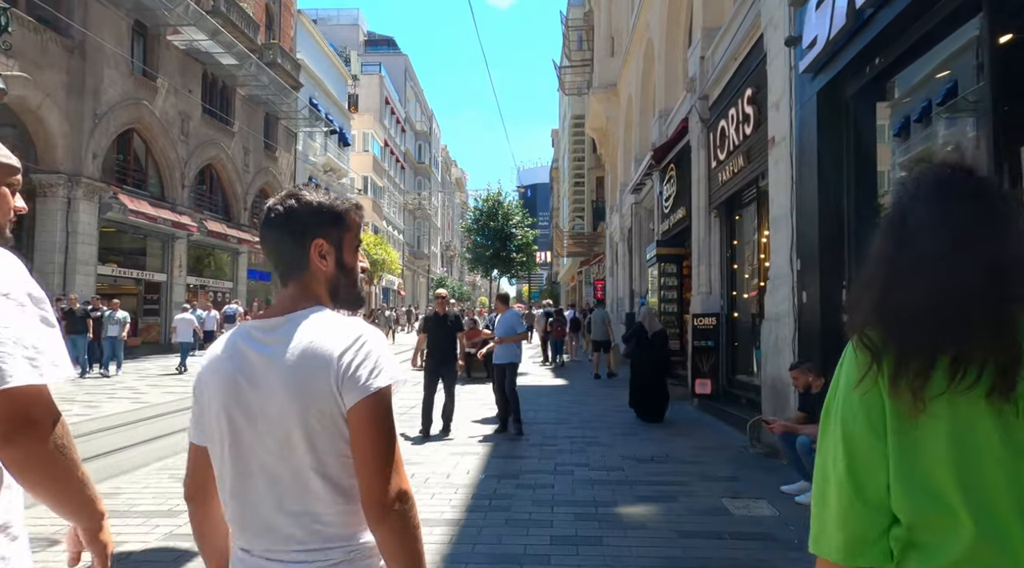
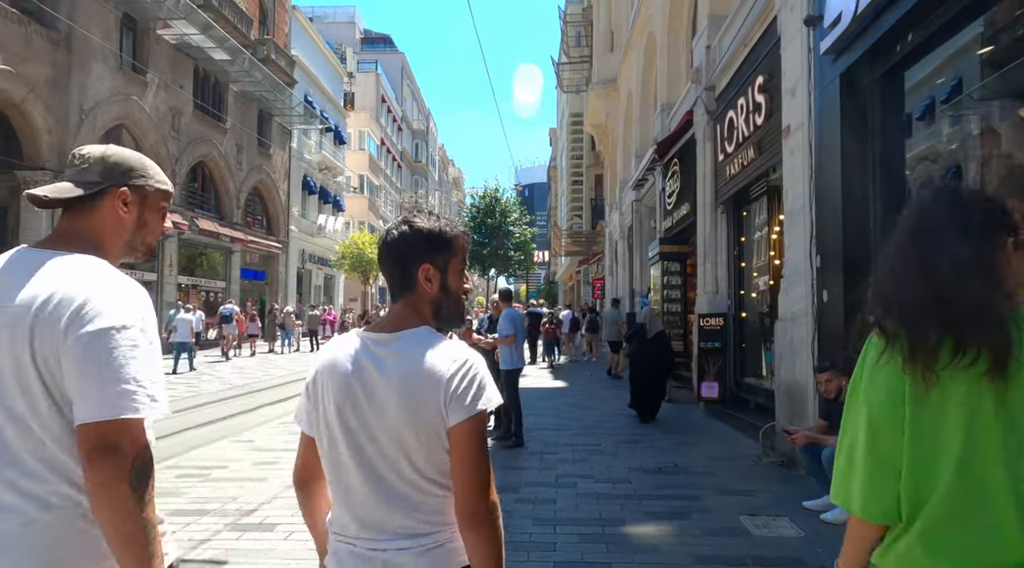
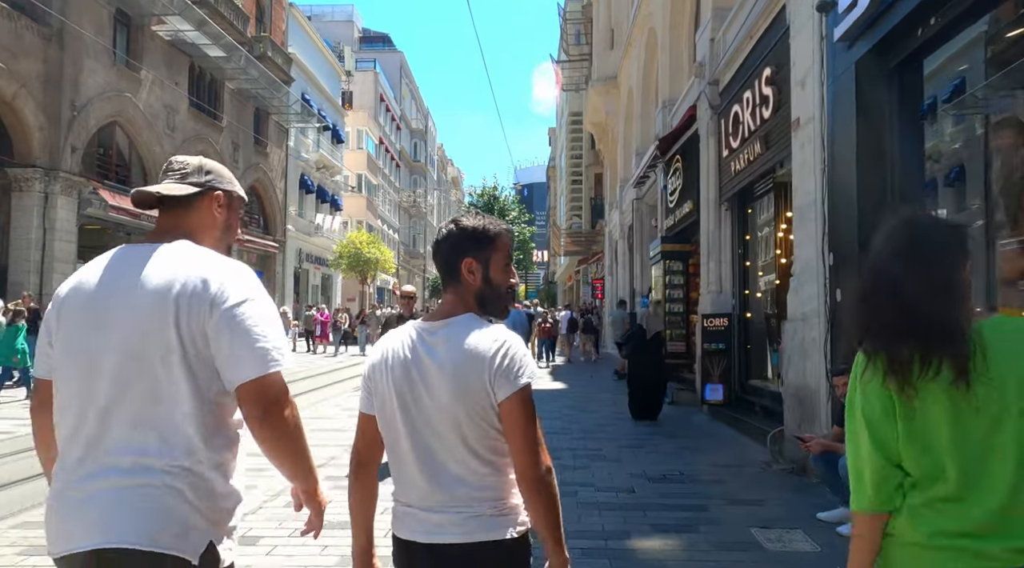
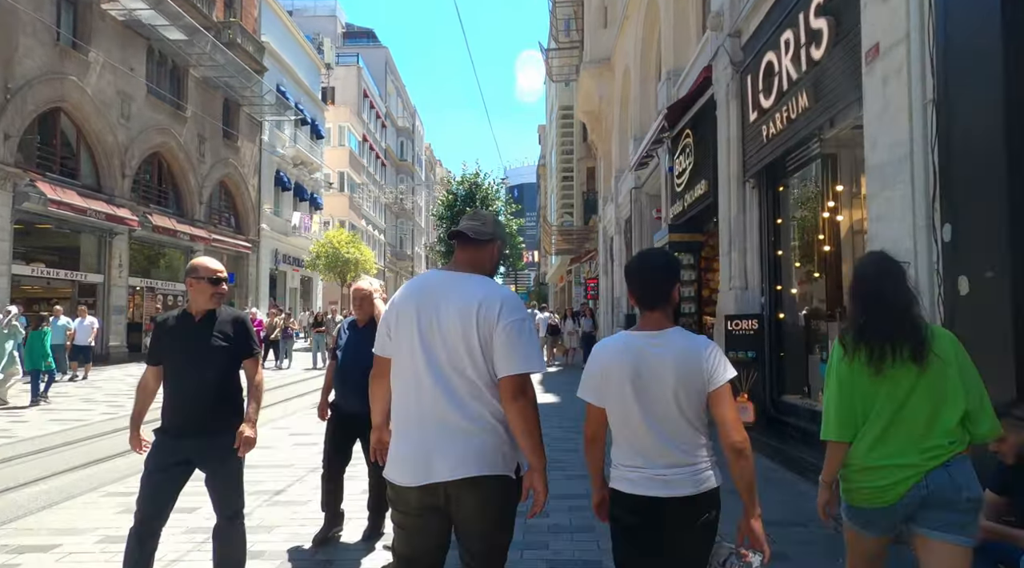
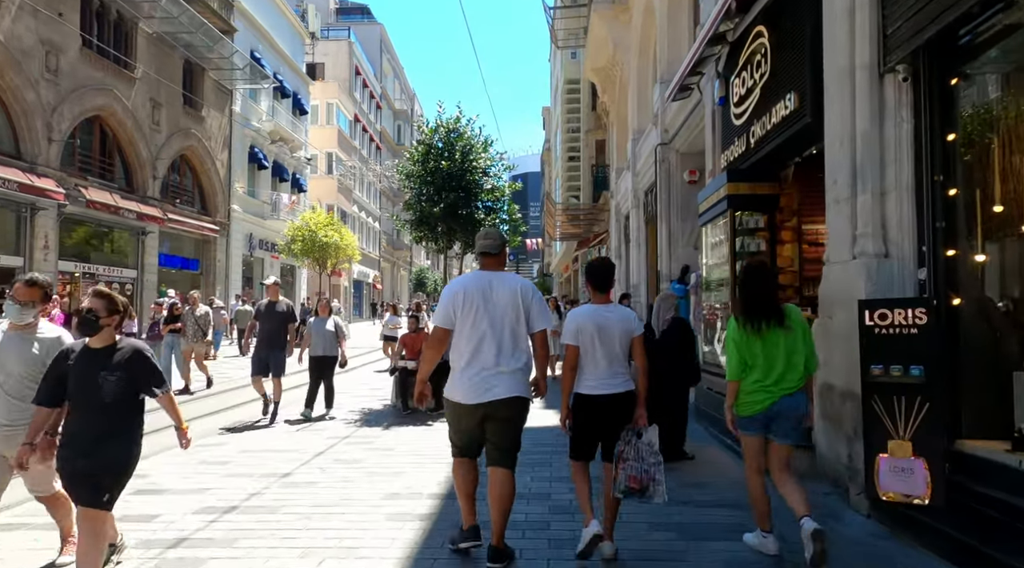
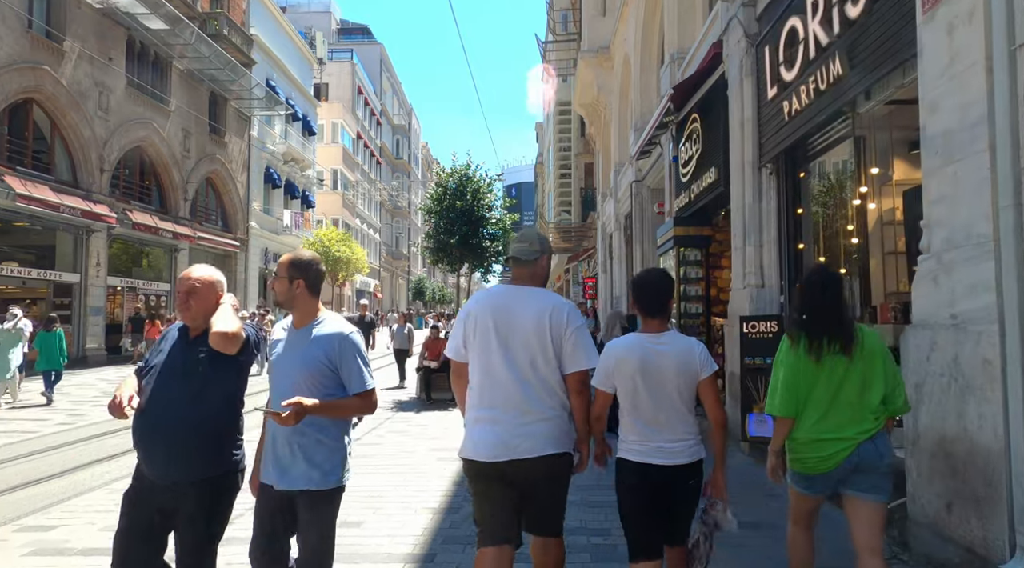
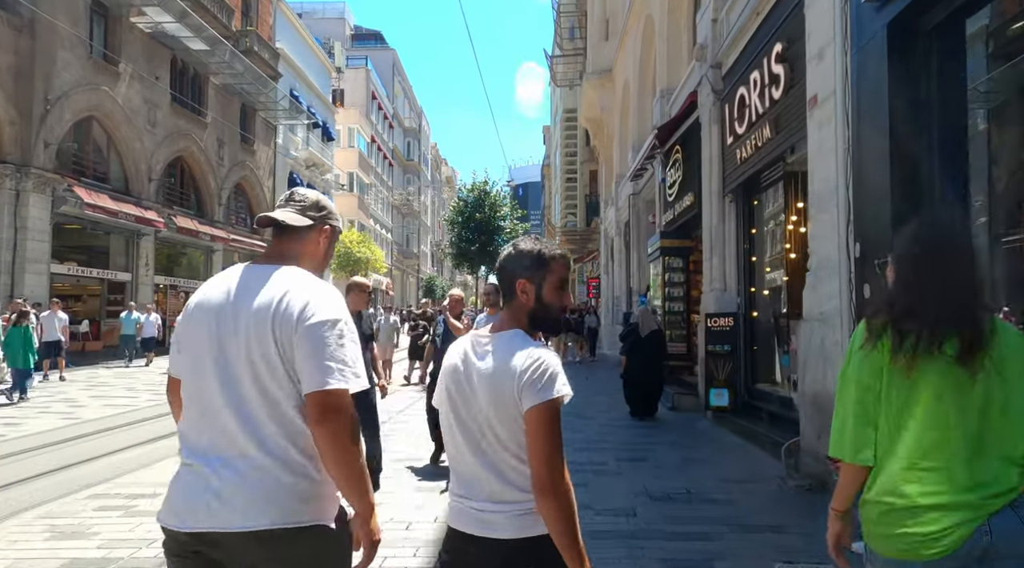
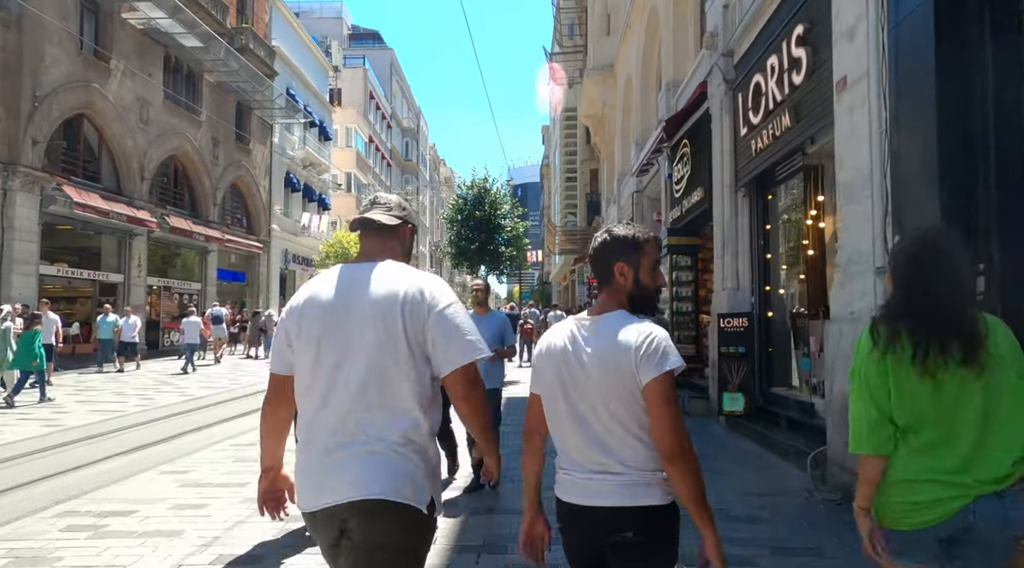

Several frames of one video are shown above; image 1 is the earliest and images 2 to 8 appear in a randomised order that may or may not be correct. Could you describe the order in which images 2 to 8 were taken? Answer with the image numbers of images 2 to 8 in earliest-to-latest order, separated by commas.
2, 3, 7, 8, 4, 6, 5
